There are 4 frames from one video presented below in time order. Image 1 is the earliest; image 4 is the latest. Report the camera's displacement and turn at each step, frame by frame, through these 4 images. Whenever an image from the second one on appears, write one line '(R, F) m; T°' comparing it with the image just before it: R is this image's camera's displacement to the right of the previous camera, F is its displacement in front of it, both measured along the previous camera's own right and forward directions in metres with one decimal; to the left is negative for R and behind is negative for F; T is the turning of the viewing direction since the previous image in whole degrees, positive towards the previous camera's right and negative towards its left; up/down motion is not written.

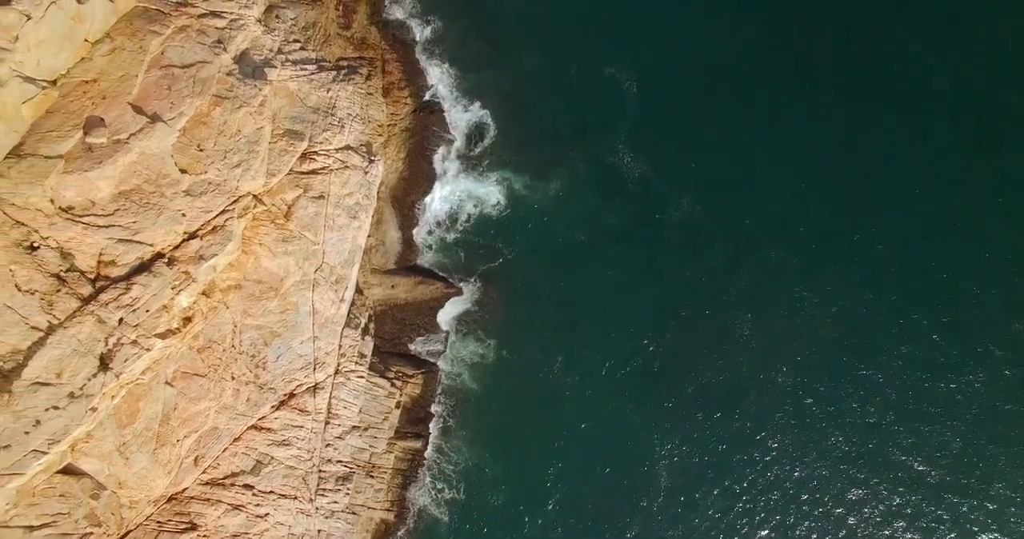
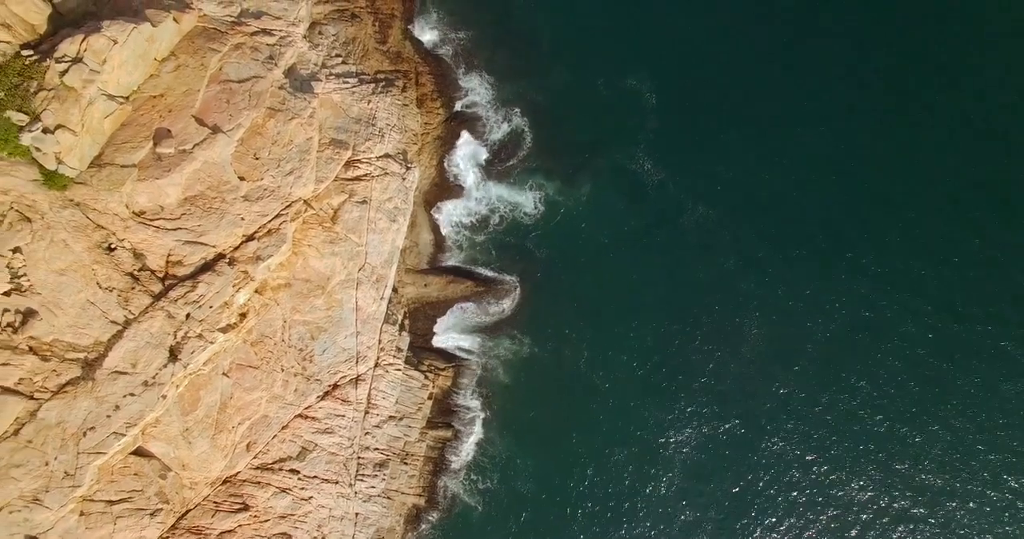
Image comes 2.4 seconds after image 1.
(-1.6, -2.7) m; 0°
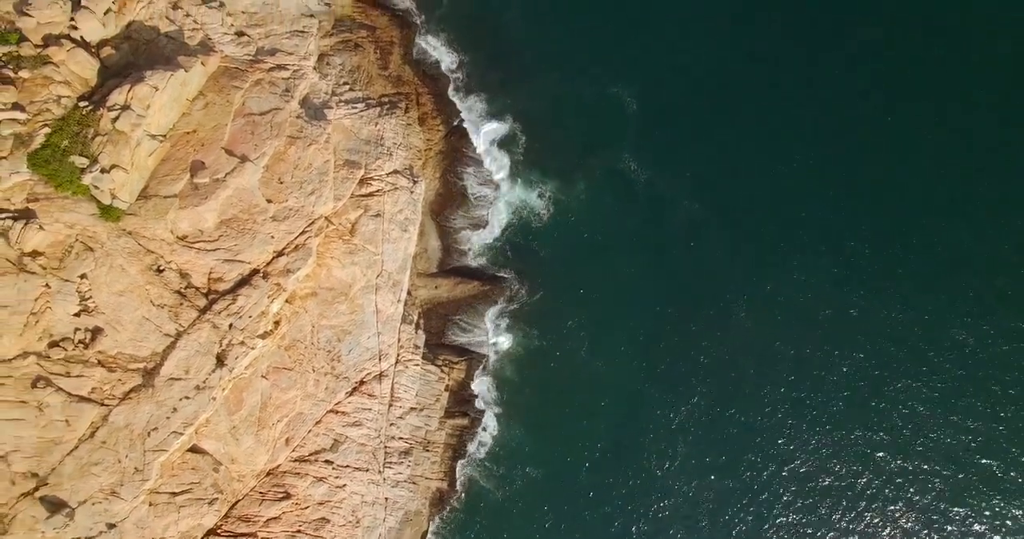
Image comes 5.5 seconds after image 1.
(-0.1, -4.1) m; 0°
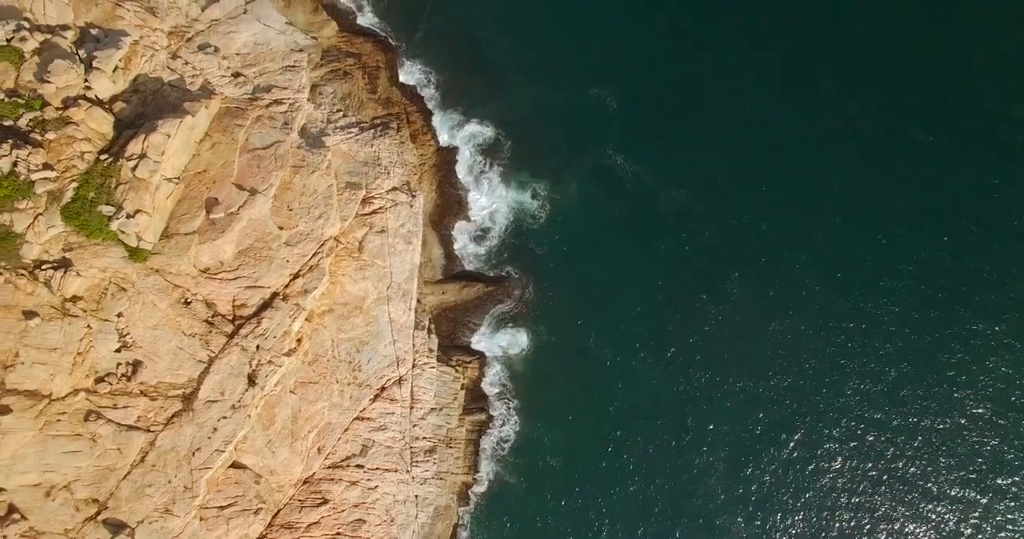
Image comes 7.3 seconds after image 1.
(+0.1, -2.7) m; 0°
